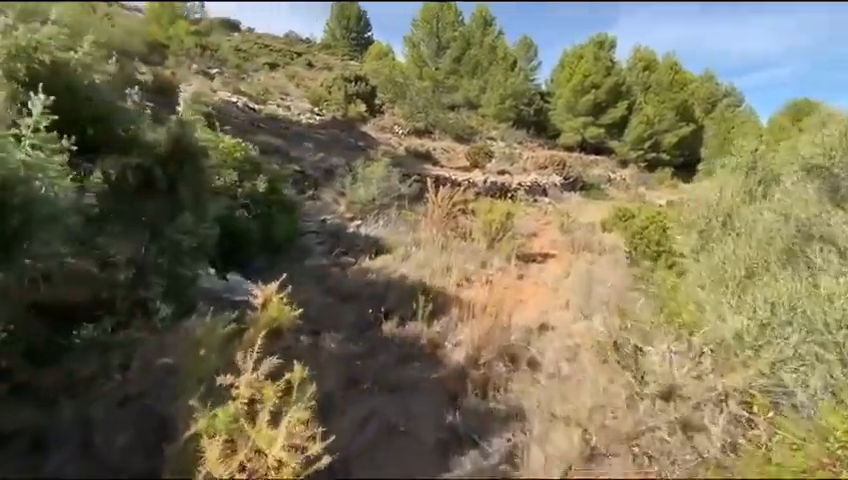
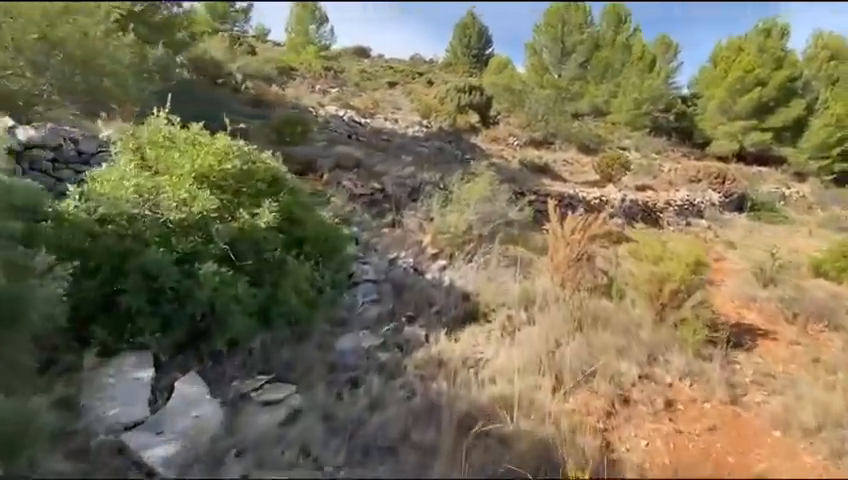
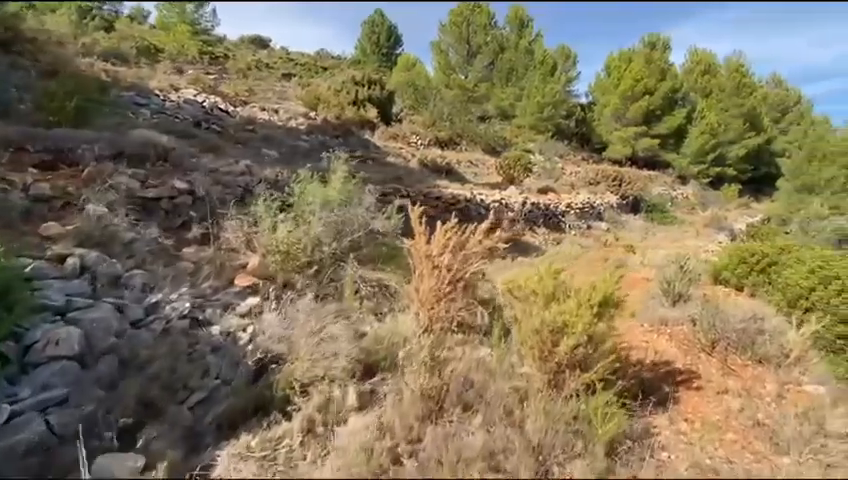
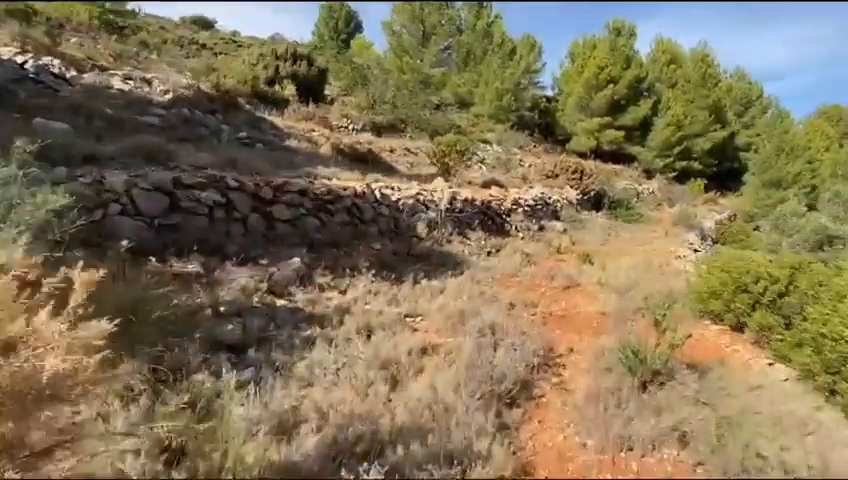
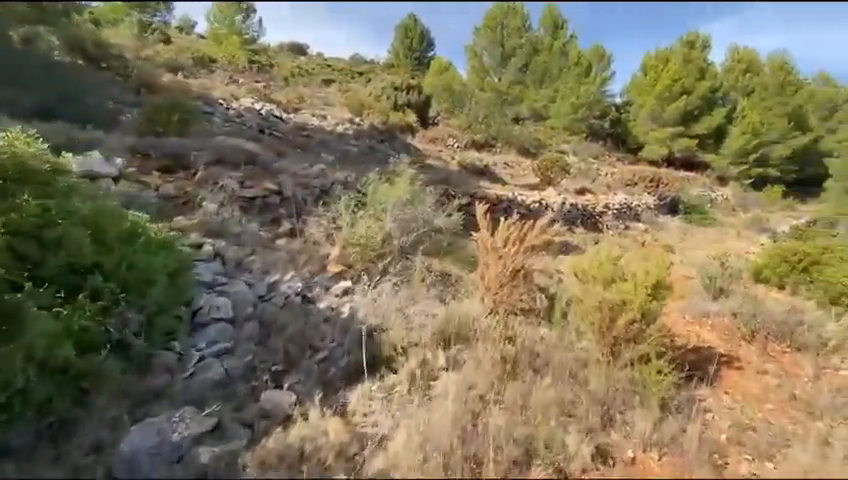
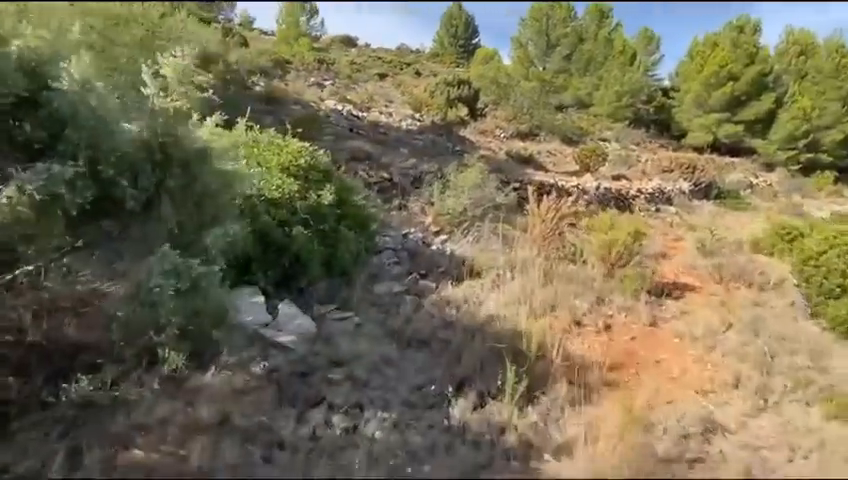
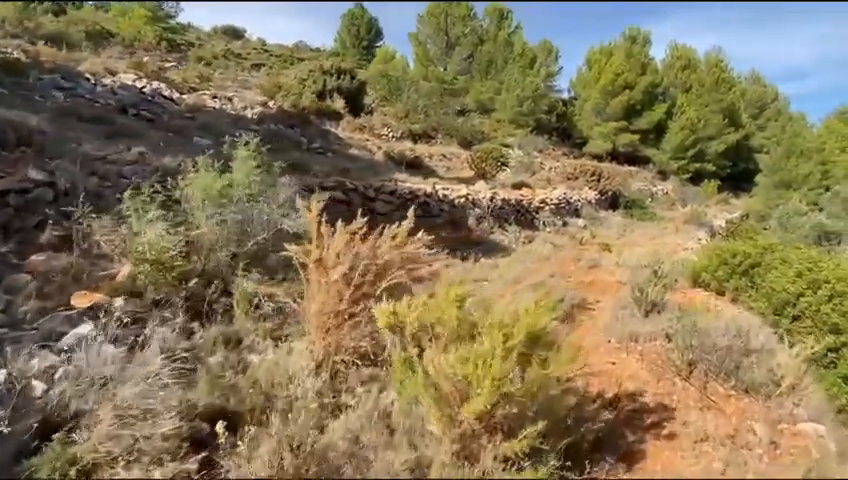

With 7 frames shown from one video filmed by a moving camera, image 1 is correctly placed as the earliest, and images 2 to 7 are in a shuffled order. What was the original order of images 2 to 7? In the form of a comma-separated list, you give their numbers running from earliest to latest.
6, 2, 5, 3, 7, 4
